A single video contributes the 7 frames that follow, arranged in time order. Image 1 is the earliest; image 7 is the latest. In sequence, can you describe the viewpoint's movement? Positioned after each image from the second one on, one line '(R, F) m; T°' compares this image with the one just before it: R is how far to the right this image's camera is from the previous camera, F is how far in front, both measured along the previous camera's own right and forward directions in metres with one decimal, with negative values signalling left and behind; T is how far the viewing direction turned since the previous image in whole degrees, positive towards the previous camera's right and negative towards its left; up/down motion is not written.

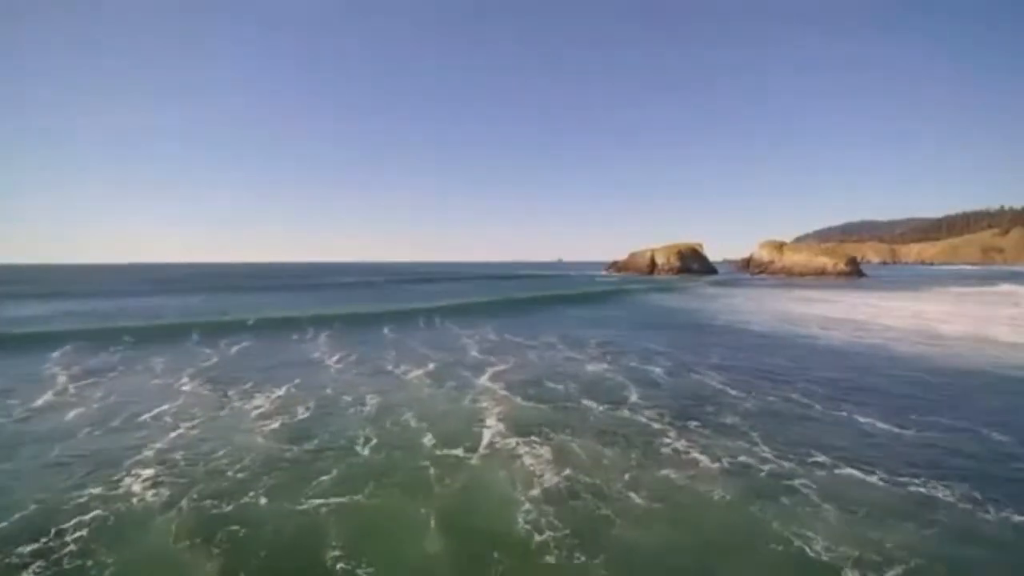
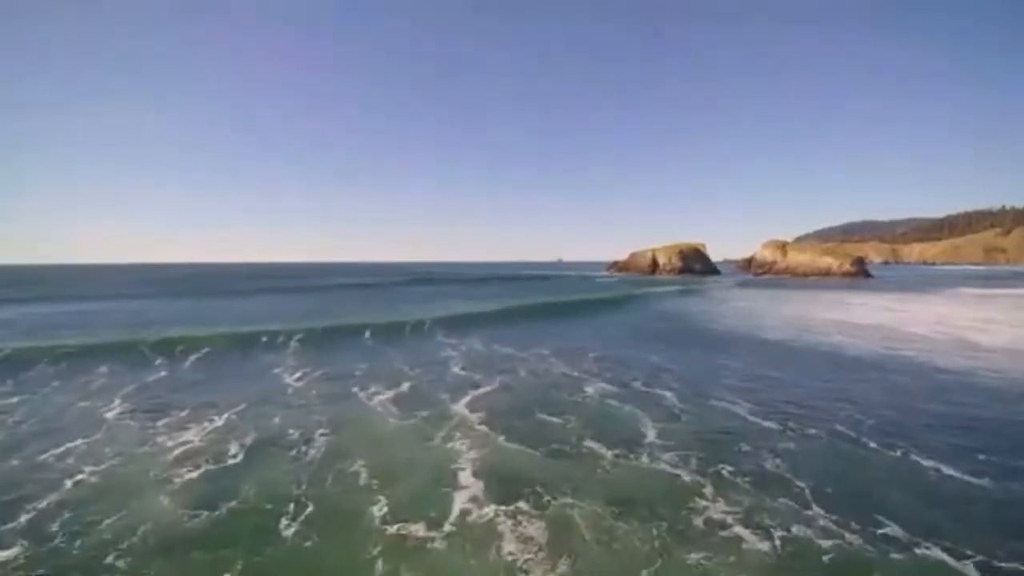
(+0.4, +2.9) m; 0°
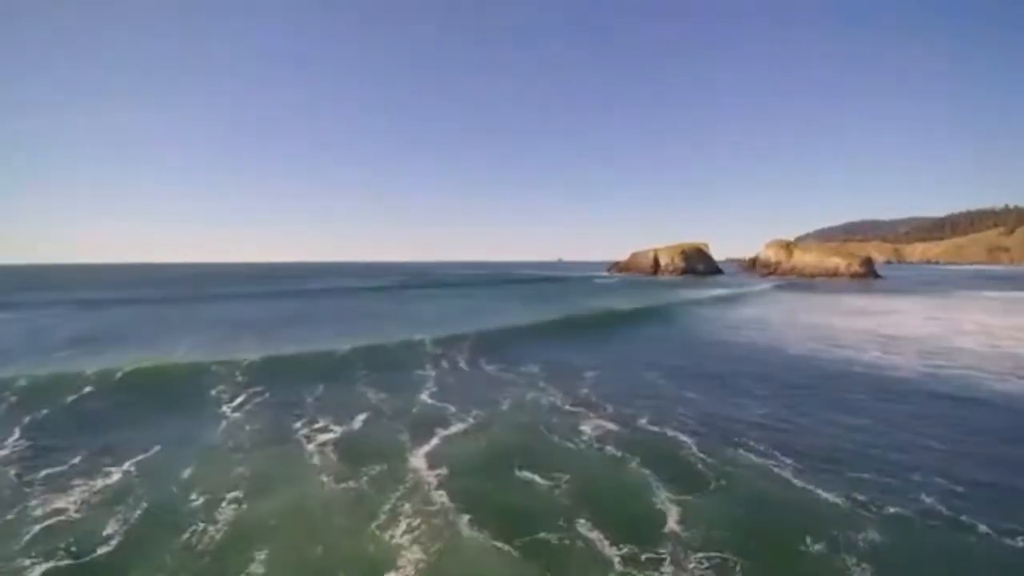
(+0.5, +3.5) m; 0°
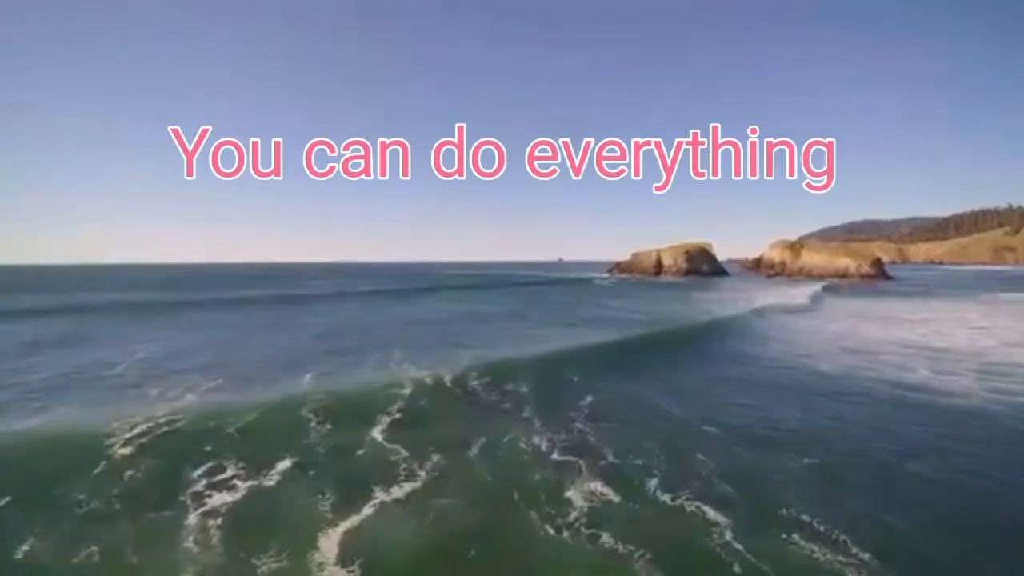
(+0.7, +3.7) m; 0°
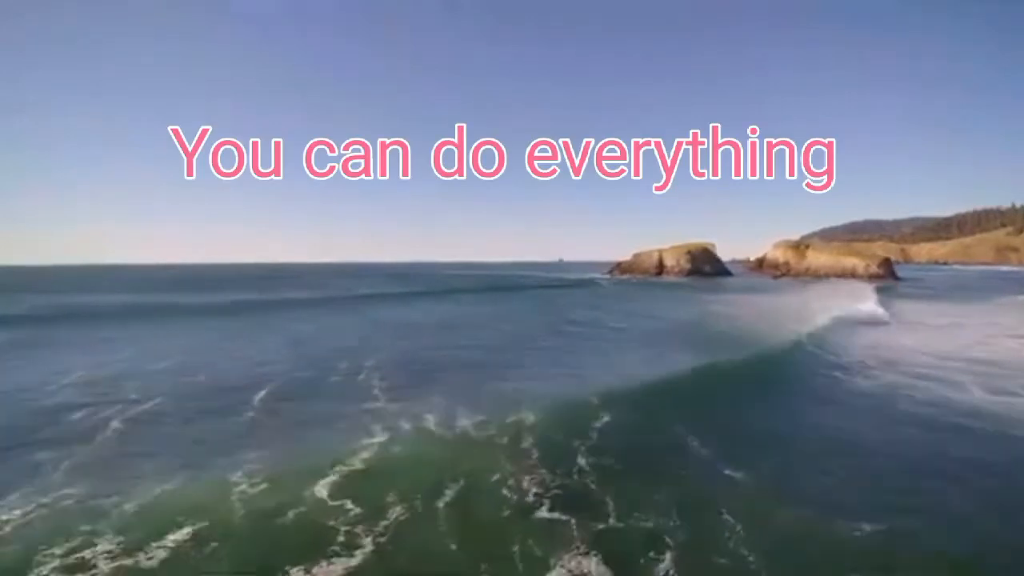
(+0.4, +2.8) m; 0°
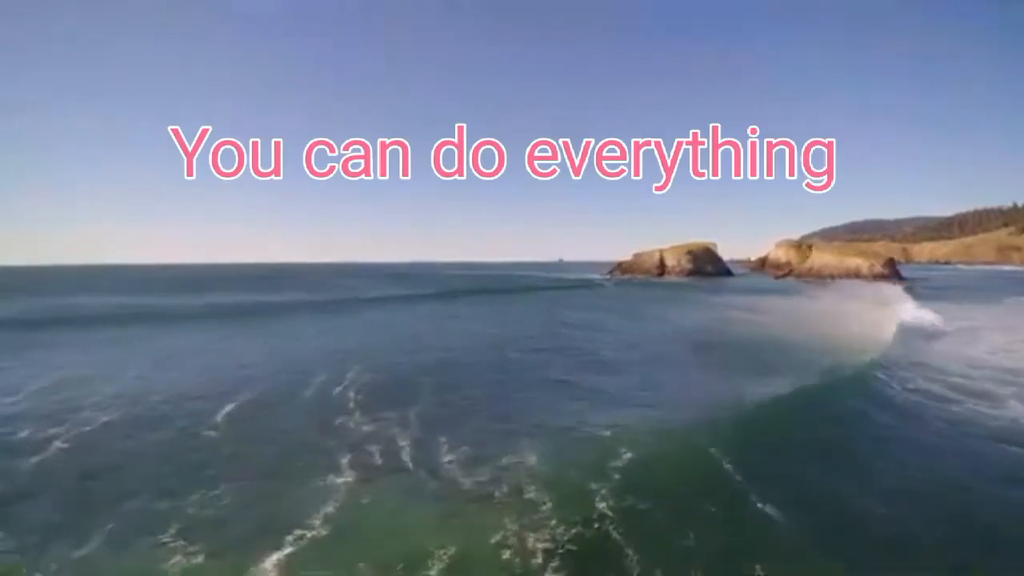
(+0.2, +1.6) m; 0°
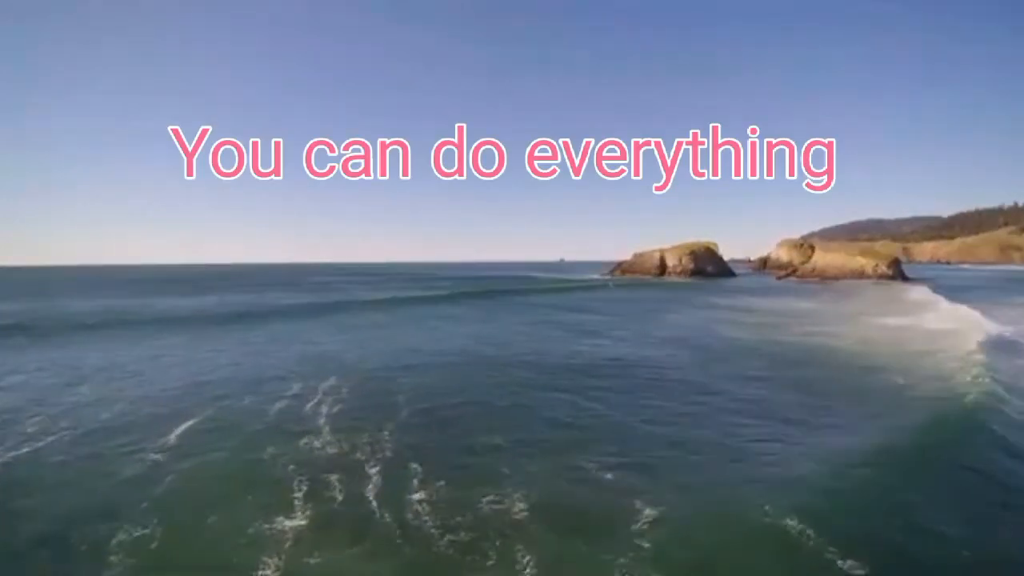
(+0.4, +1.7) m; 0°
